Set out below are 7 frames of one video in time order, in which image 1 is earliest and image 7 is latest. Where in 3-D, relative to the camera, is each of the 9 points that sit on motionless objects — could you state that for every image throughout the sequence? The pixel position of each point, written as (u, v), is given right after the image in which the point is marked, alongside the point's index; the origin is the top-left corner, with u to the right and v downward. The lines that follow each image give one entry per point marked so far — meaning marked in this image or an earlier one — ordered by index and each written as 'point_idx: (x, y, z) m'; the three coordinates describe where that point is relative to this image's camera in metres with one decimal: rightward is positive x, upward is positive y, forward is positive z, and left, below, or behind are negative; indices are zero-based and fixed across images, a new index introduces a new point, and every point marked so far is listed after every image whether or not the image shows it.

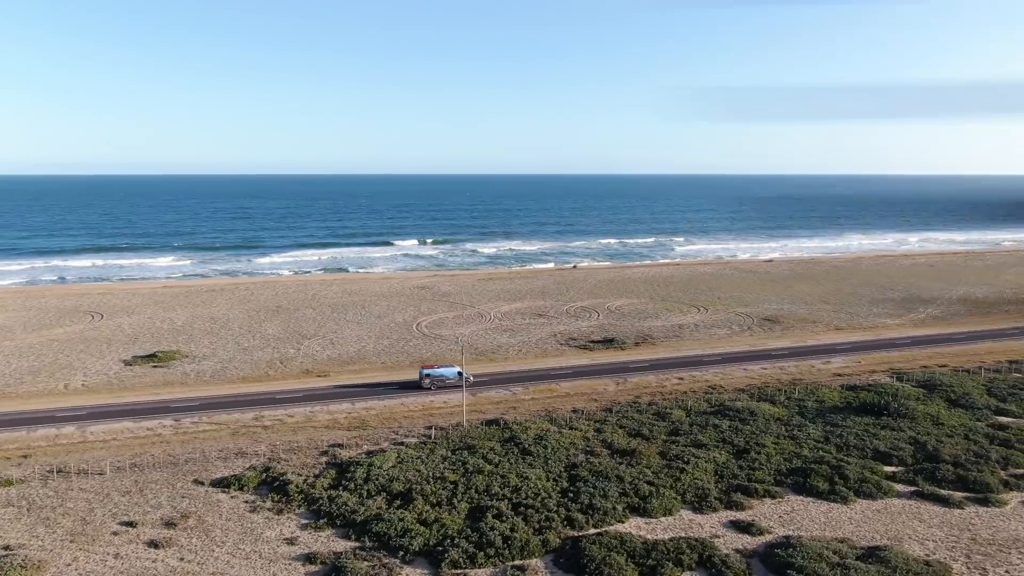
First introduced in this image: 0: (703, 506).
0: (+5.3, -6.1, +19.6) m
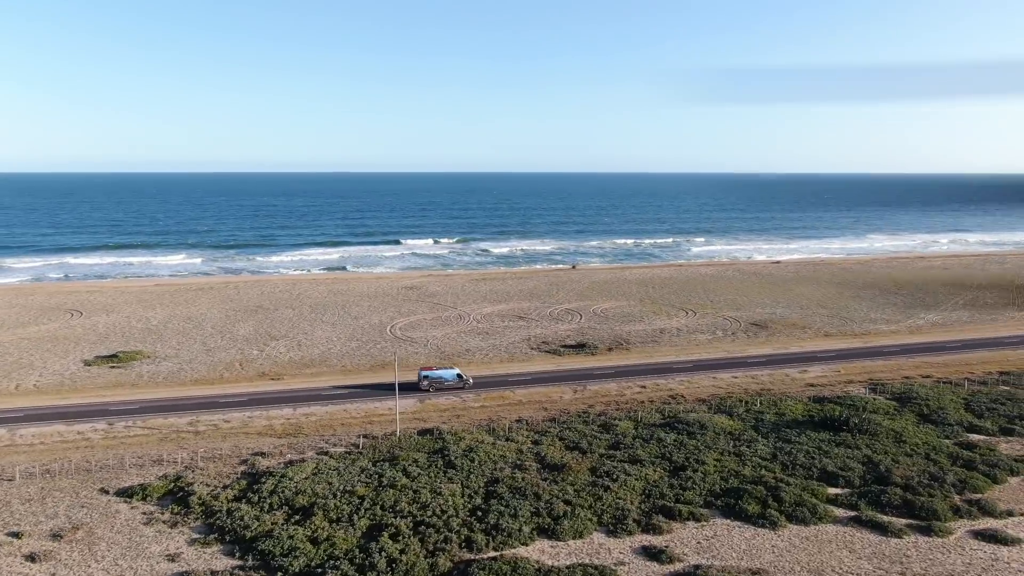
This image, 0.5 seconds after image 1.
0: (+2.7, -6.3, +18.3) m
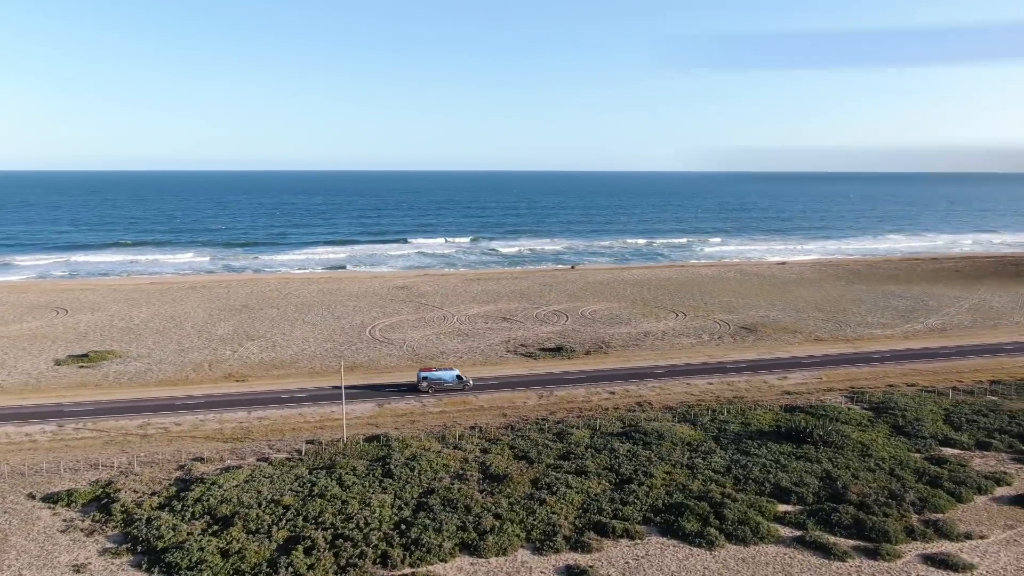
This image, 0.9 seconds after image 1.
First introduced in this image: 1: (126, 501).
0: (+0.8, -6.4, +17.5) m
1: (-10.8, -6.0, +19.7) m
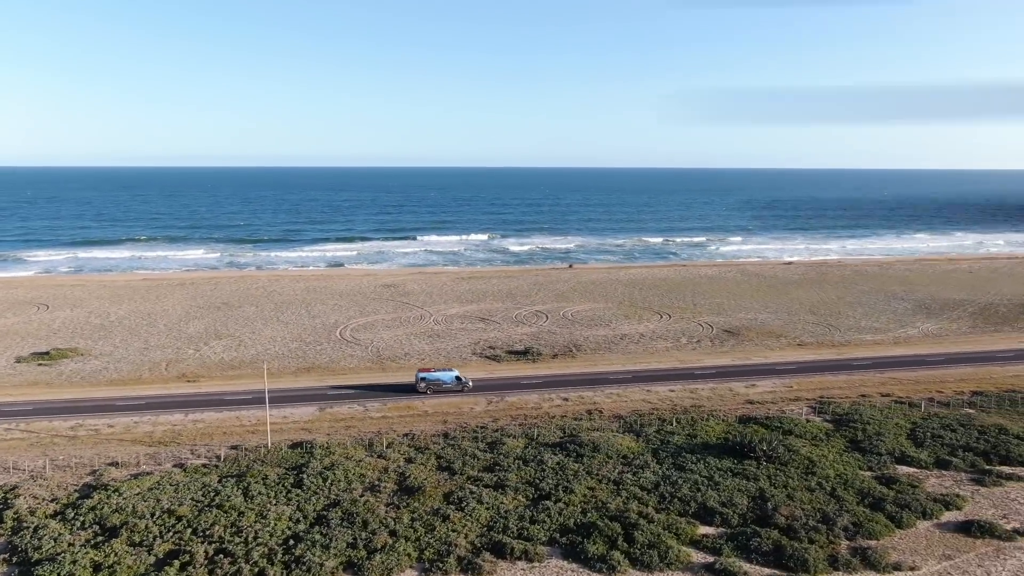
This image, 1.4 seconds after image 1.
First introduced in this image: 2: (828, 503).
0: (-1.9, -6.5, +16.5) m
1: (-13.4, -6.0, +19.2) m
2: (+8.7, -5.9, +19.4) m
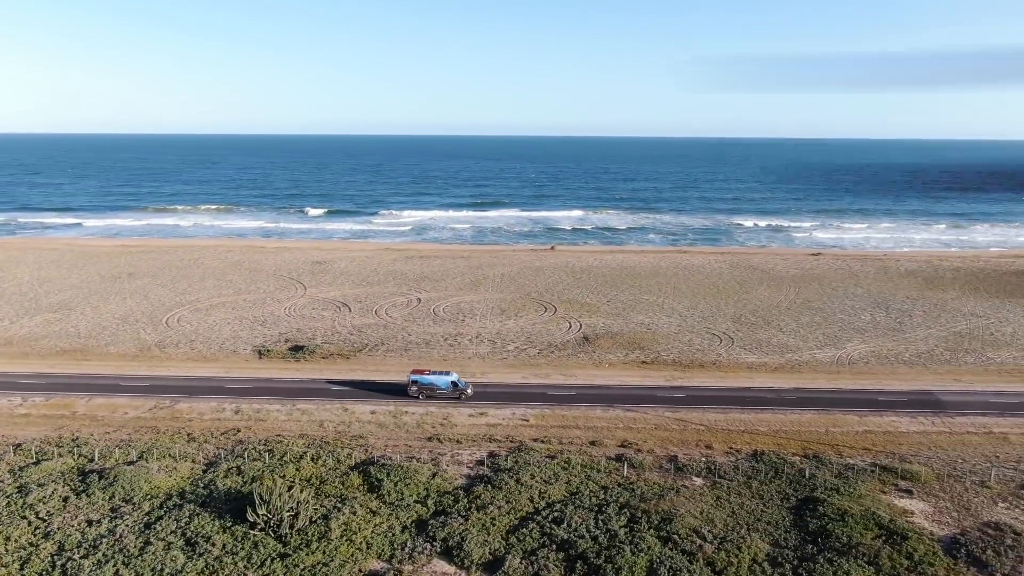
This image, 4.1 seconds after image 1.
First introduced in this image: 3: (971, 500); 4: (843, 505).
0: (-16.7, -6.5, +13.6) m
1: (-27.2, -5.3, +18.9) m
2: (-5.7, -6.3, +14.0) m
3: (+12.1, -5.6, +18.7) m
4: (+8.5, -5.6, +18.1) m
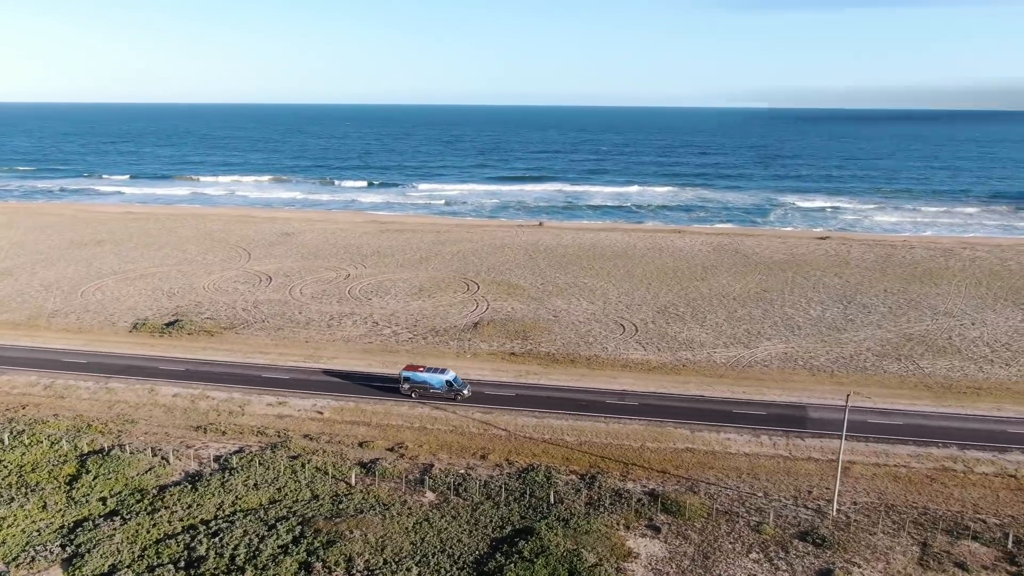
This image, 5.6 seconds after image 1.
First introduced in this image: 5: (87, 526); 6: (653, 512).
0: (-24.7, -5.7, +14.4) m
1: (-34.3, -4.0, +21.0) m
2: (-13.7, -6.0, +13.3) m
3: (+4.6, -5.7, +15.5) m
4: (+0.9, -5.5, +15.5) m
5: (-9.4, -5.3, +15.8) m
6: (+3.4, -5.3, +16.9) m
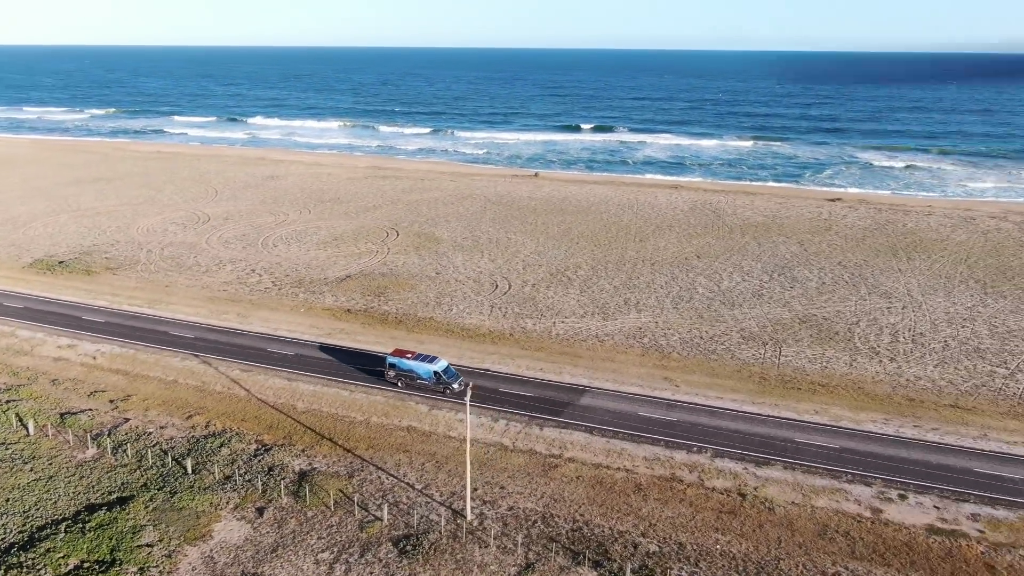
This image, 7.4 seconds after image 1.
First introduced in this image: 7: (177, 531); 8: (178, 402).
0: (-33.1, -3.5, +17.8) m
1: (-41.4, -0.8, +25.8) m
2: (-22.6, -4.4, +14.9) m
3: (-4.2, -5.0, +14.0) m
4: (-7.8, -4.7, +14.6) m
5: (-17.9, -3.9, +16.6) m
6: (-5.0, -4.5, +15.6) m
7: (-6.7, -4.9, +14.2) m
8: (-9.4, -3.2, +20.0) m
